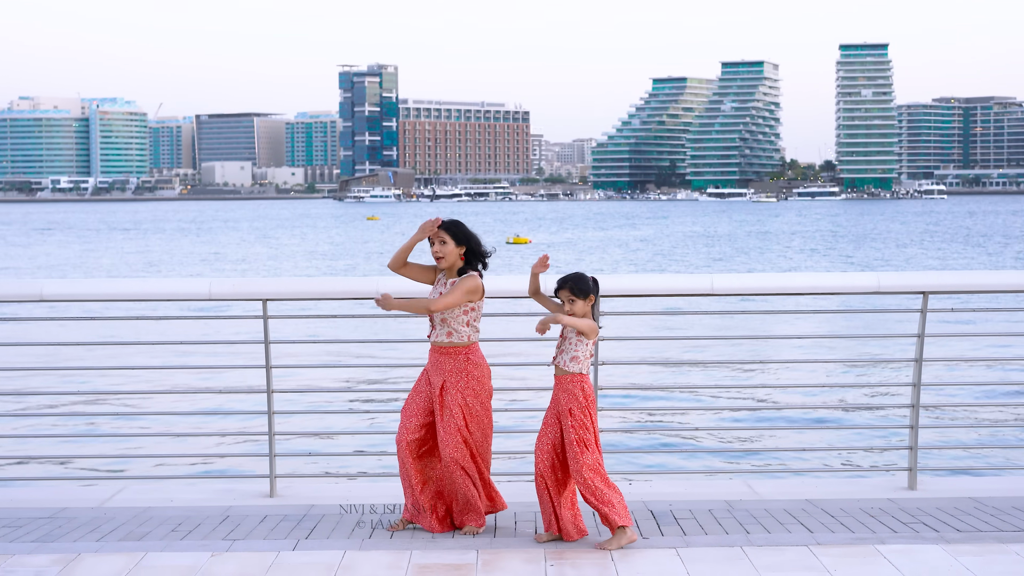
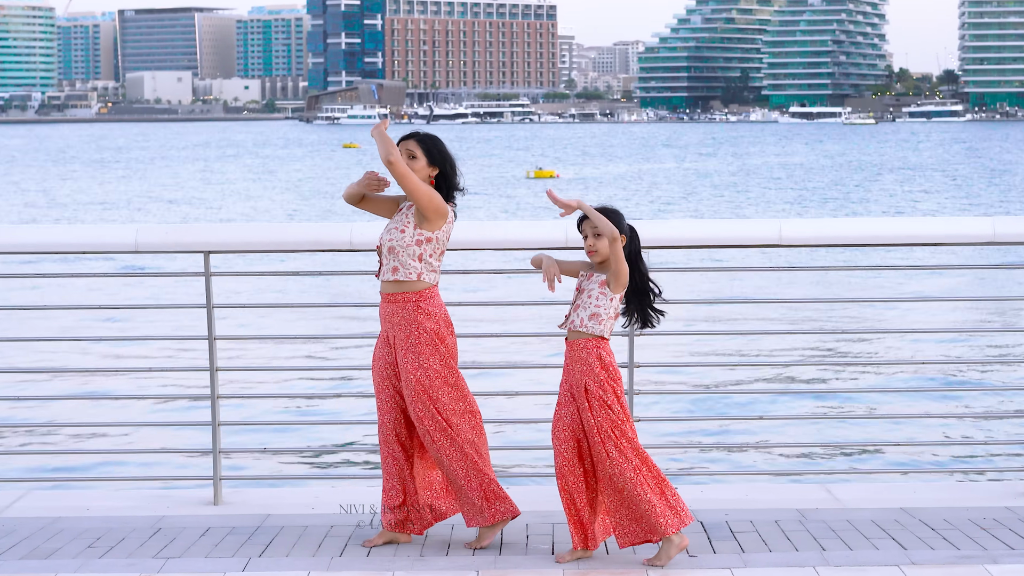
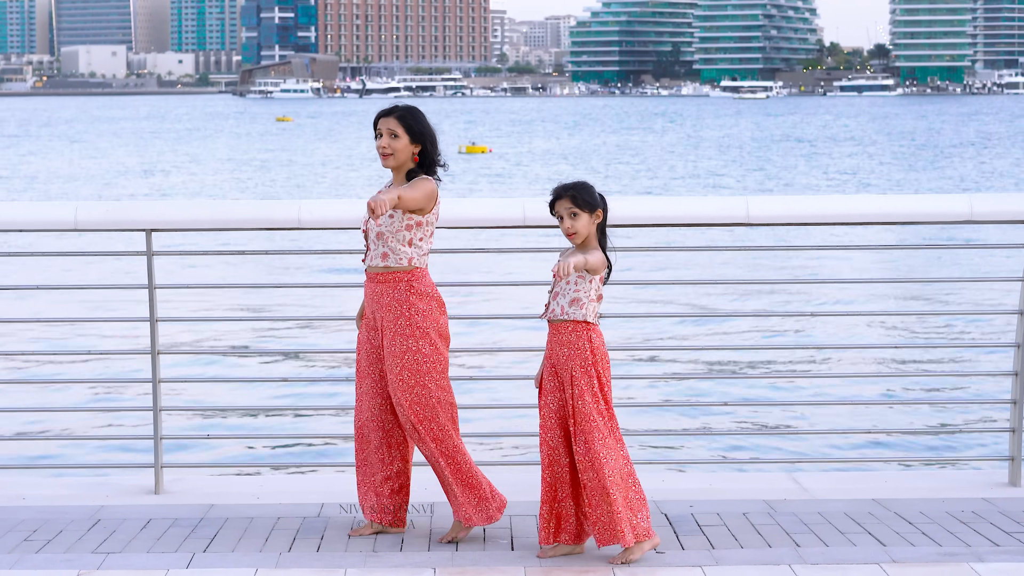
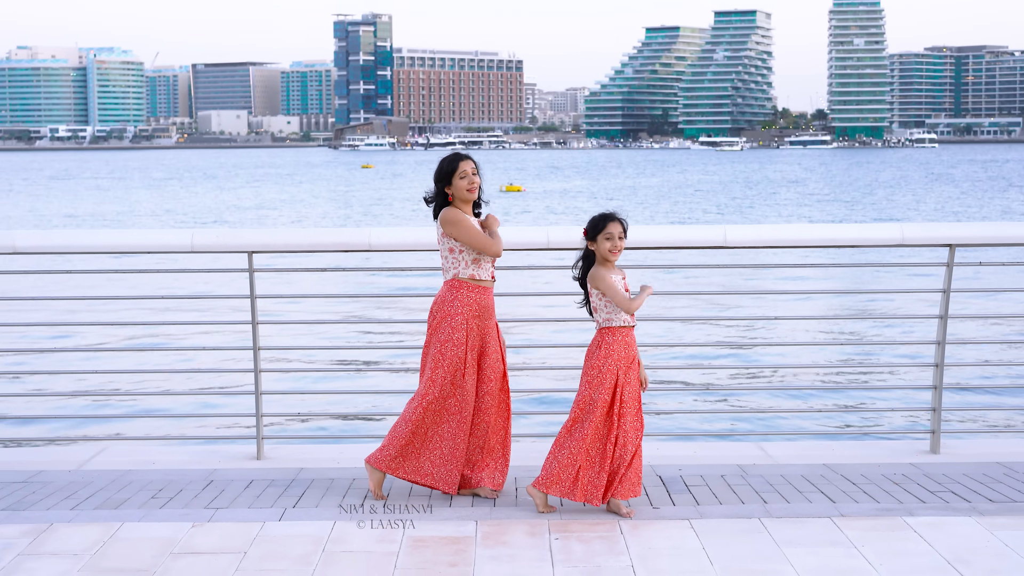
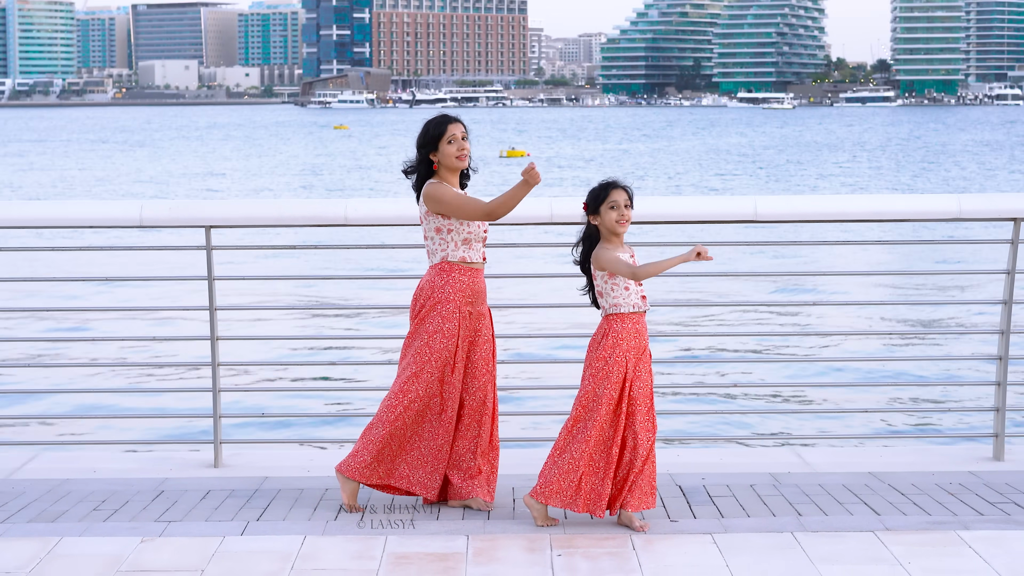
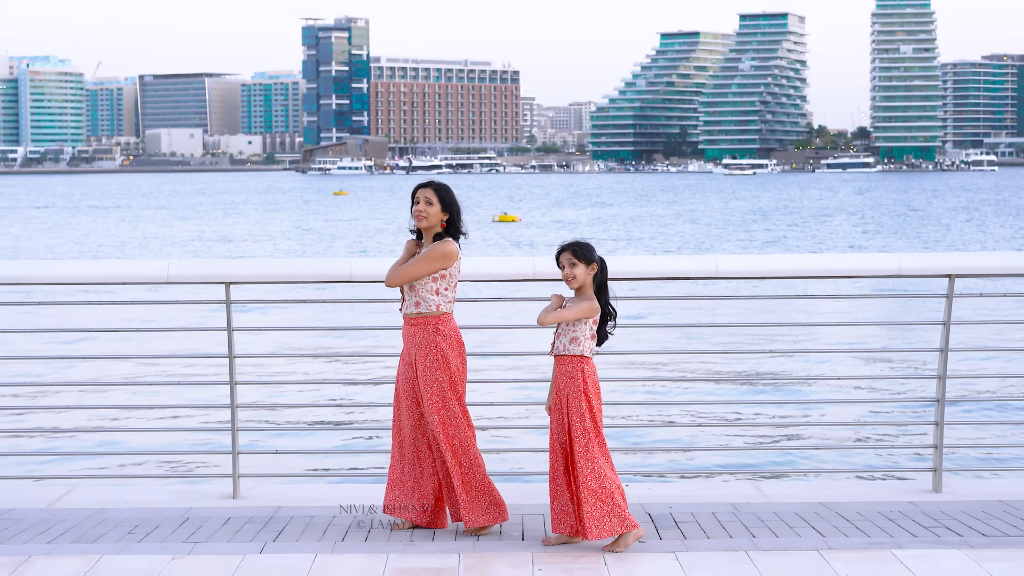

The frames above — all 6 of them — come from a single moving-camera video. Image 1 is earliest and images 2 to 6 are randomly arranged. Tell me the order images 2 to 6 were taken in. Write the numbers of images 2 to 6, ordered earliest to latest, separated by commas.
2, 5, 4, 3, 6
